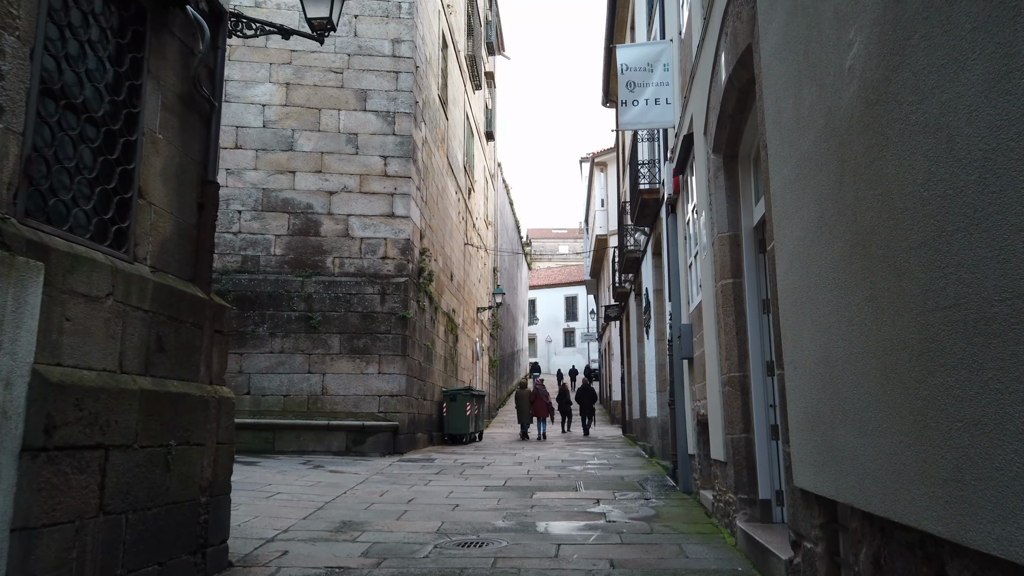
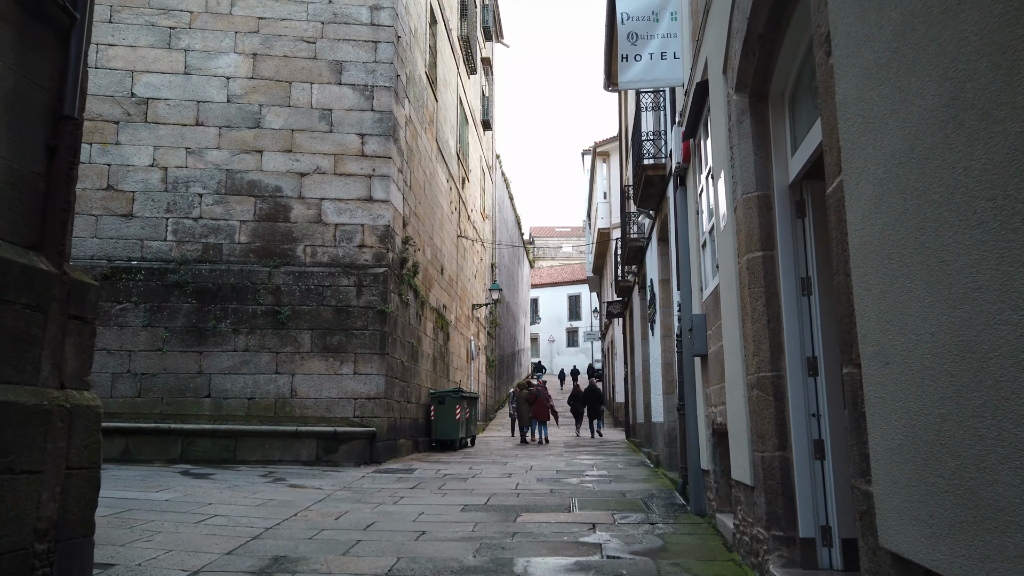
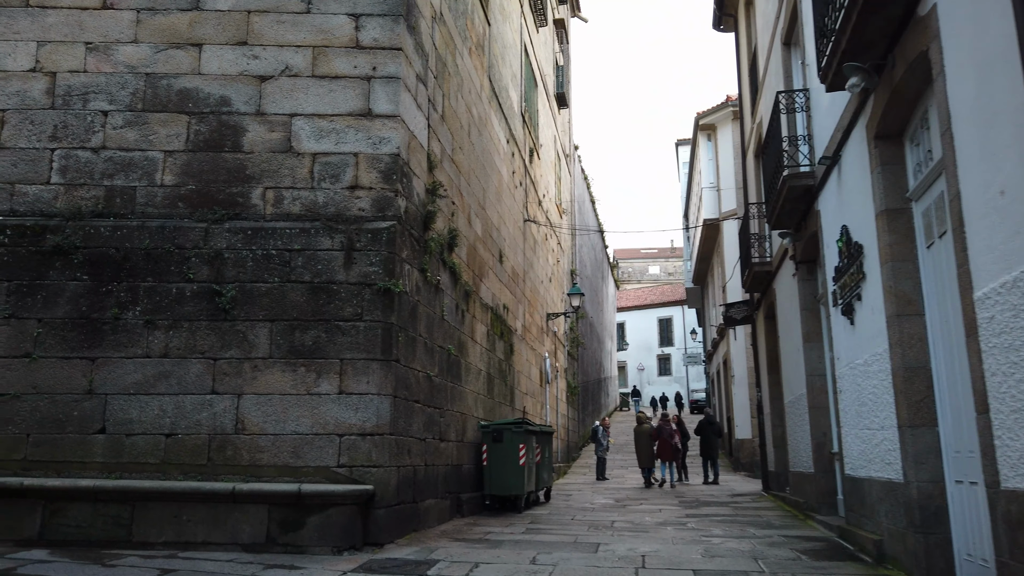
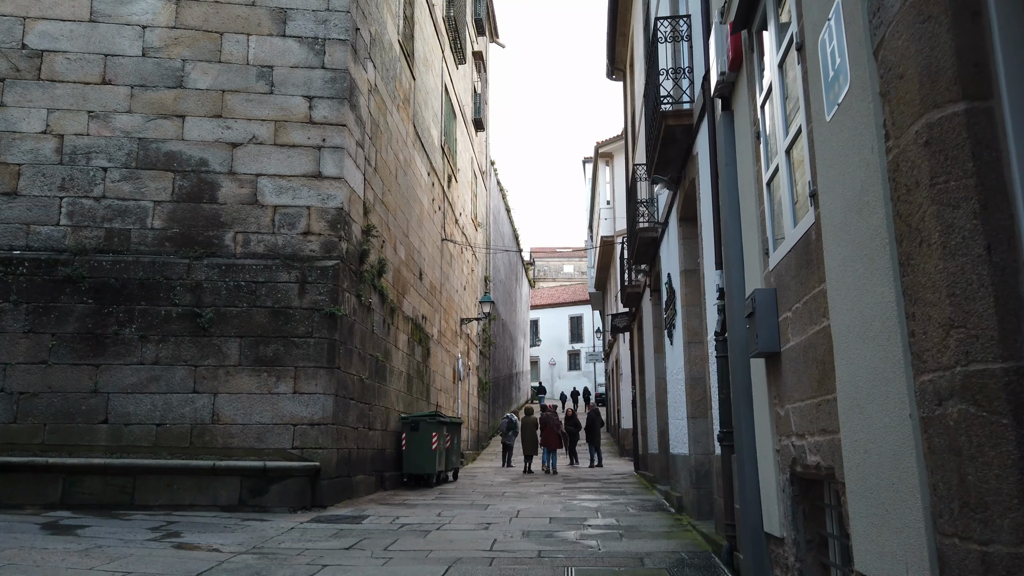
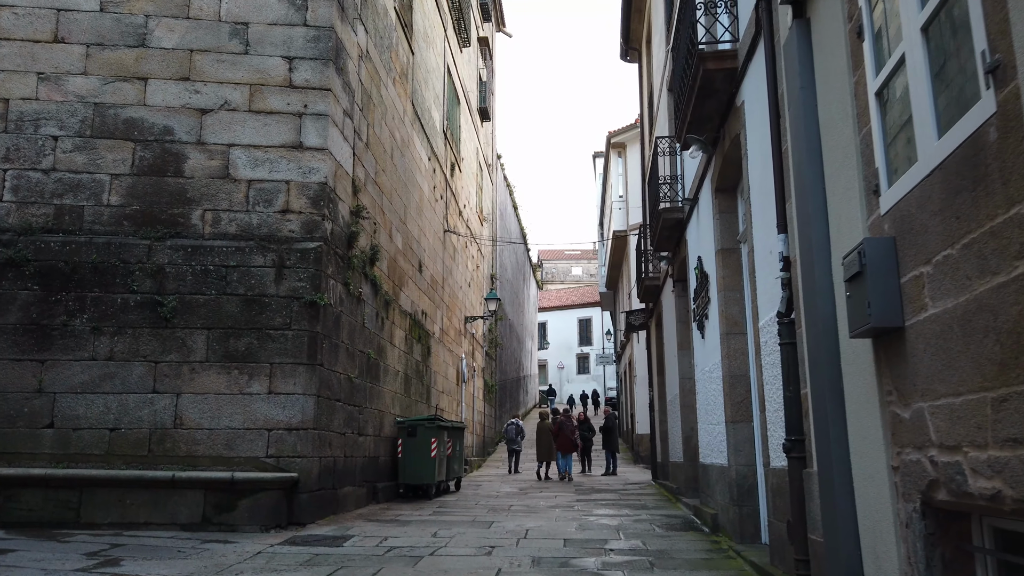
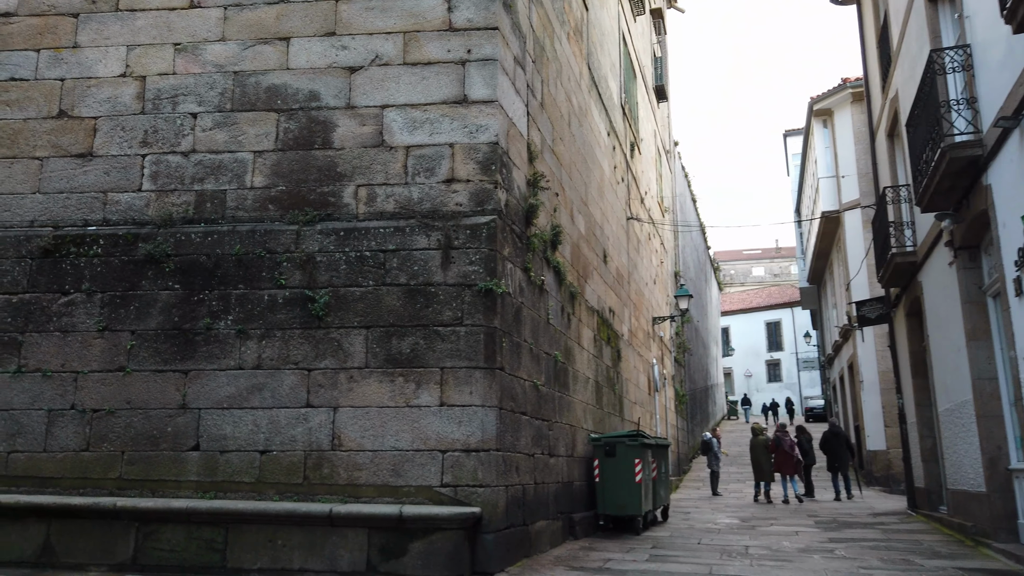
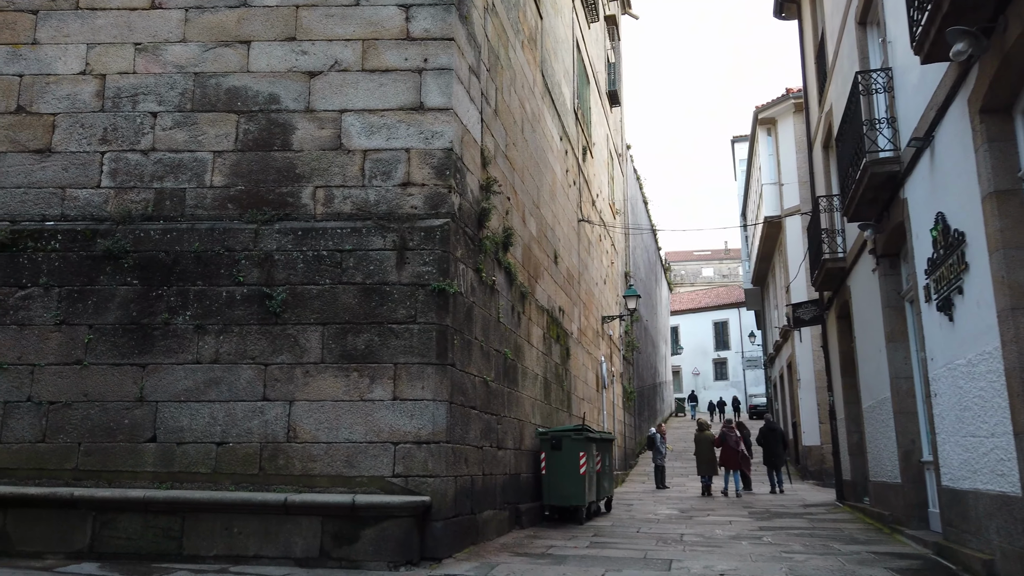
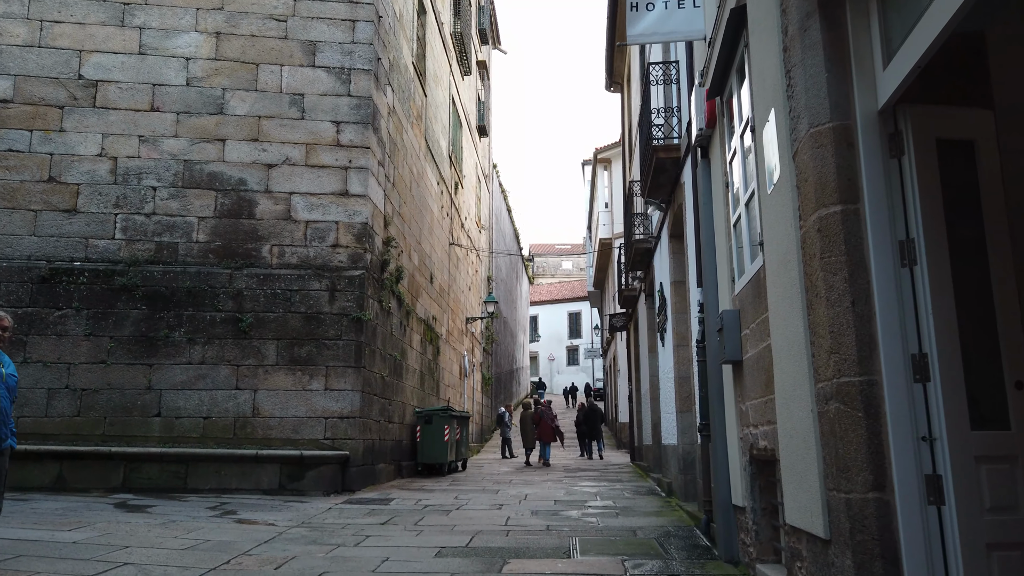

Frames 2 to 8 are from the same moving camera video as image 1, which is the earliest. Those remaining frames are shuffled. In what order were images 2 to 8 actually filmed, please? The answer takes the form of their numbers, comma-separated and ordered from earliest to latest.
2, 8, 4, 5, 3, 7, 6
